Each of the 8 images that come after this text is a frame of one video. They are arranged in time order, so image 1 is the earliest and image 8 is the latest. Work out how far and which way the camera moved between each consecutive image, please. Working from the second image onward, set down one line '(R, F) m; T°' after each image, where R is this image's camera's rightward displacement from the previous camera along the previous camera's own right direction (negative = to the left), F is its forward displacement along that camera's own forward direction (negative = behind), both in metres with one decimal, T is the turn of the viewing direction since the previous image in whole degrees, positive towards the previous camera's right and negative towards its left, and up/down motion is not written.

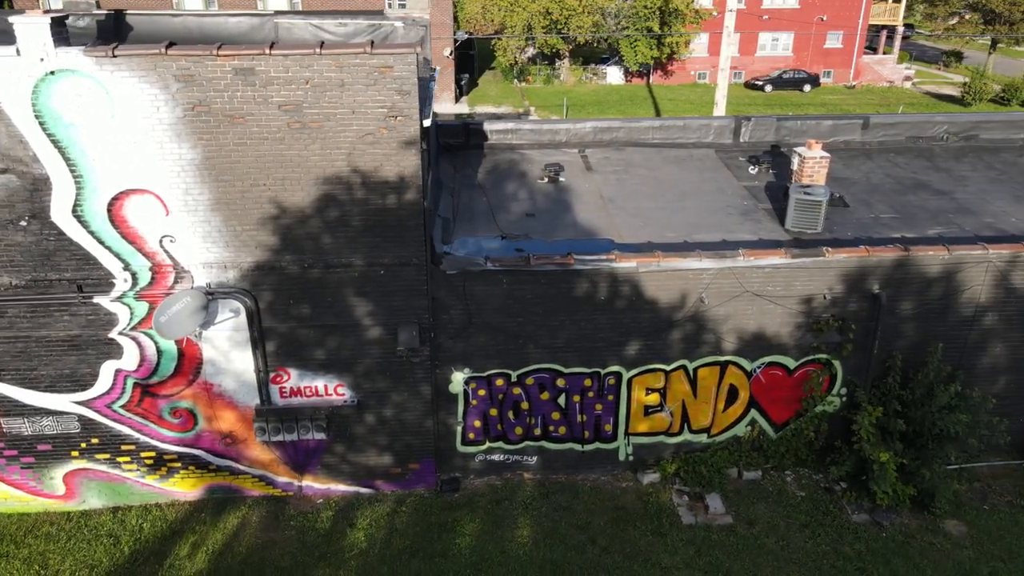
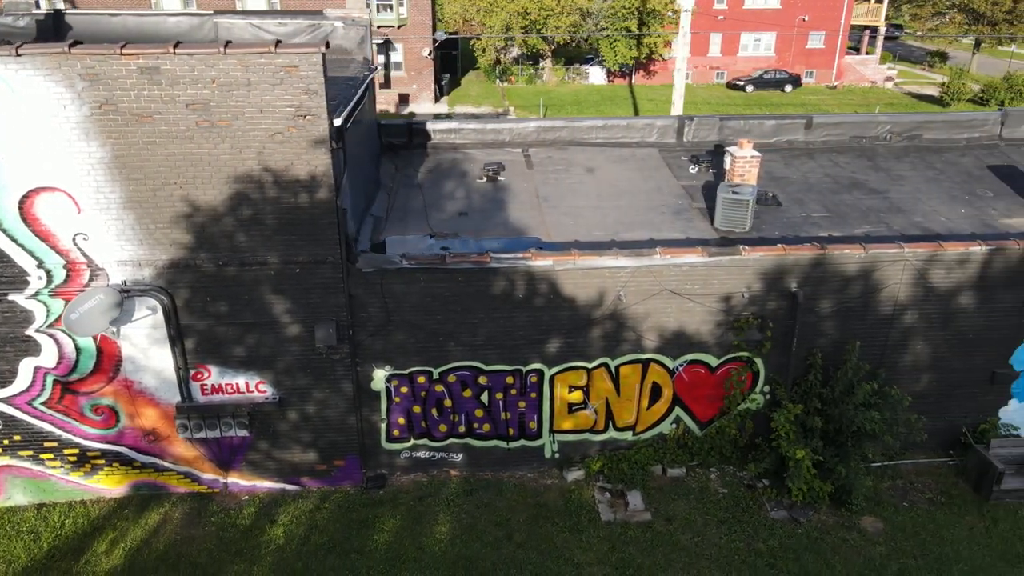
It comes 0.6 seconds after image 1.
(+0.9, -0.1) m; 0°
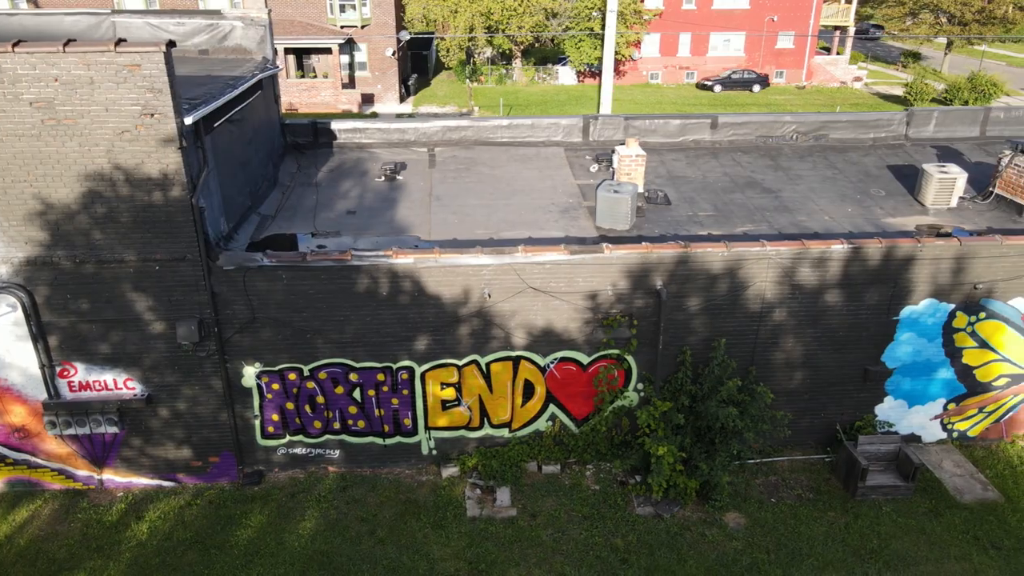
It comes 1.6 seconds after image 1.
(+1.6, -0.1) m; 0°
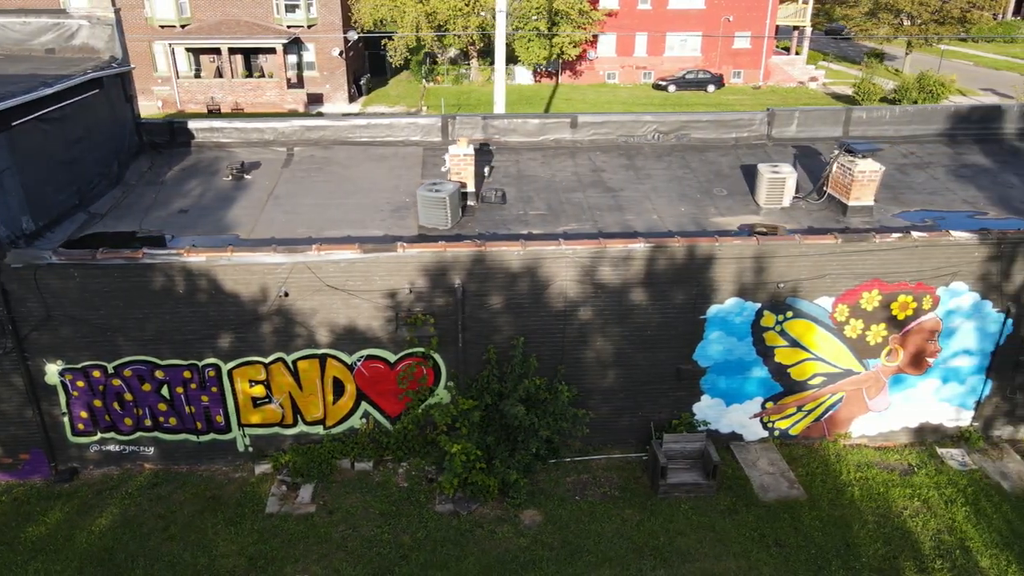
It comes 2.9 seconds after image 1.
(+2.4, 0.0) m; 0°
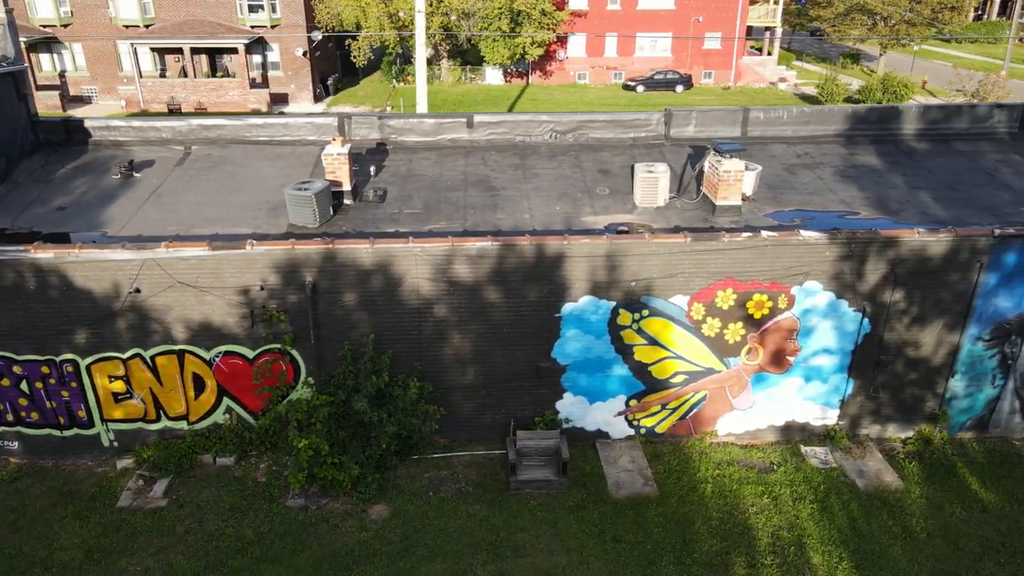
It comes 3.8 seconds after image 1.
(+1.9, -0.1) m; 0°
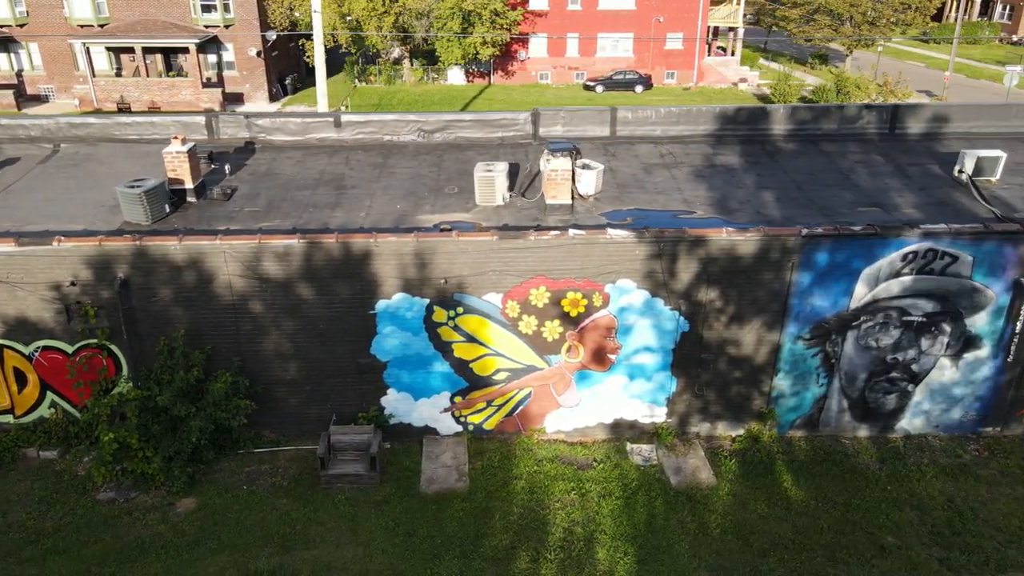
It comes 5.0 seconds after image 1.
(+2.5, -0.1) m; 0°
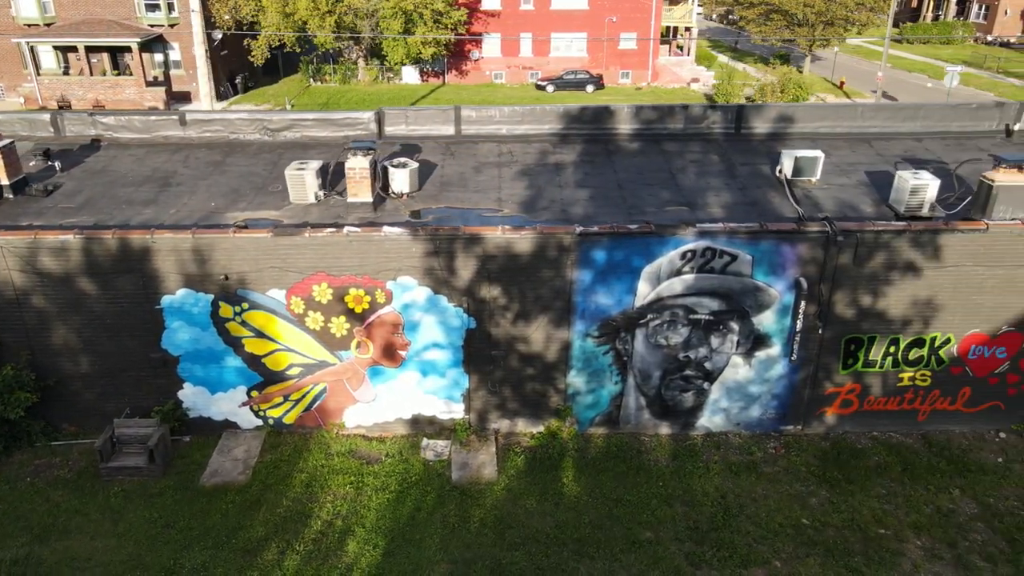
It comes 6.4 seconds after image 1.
(+2.9, -0.1) m; 0°
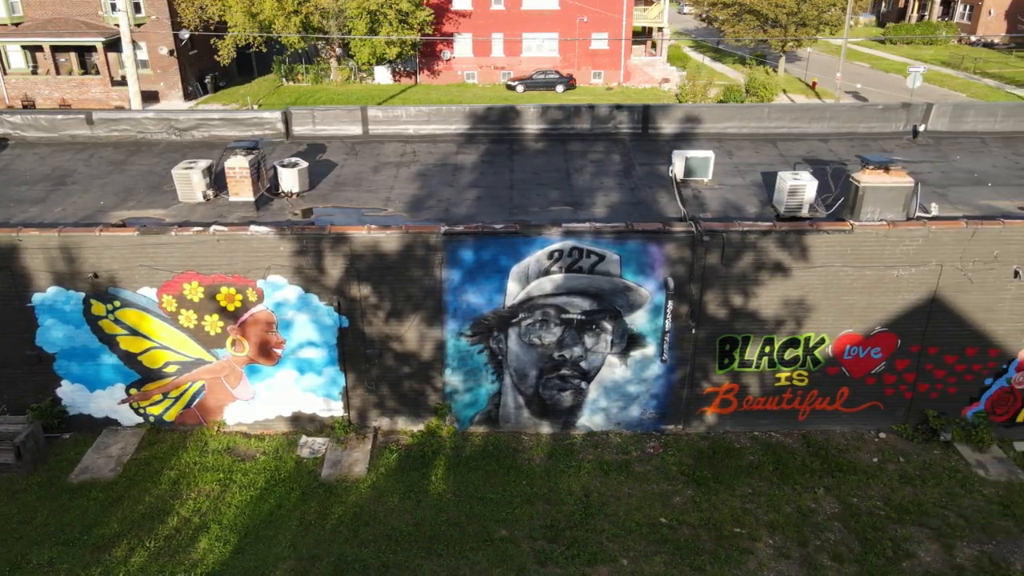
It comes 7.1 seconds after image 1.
(+1.8, 0.0) m; 0°
